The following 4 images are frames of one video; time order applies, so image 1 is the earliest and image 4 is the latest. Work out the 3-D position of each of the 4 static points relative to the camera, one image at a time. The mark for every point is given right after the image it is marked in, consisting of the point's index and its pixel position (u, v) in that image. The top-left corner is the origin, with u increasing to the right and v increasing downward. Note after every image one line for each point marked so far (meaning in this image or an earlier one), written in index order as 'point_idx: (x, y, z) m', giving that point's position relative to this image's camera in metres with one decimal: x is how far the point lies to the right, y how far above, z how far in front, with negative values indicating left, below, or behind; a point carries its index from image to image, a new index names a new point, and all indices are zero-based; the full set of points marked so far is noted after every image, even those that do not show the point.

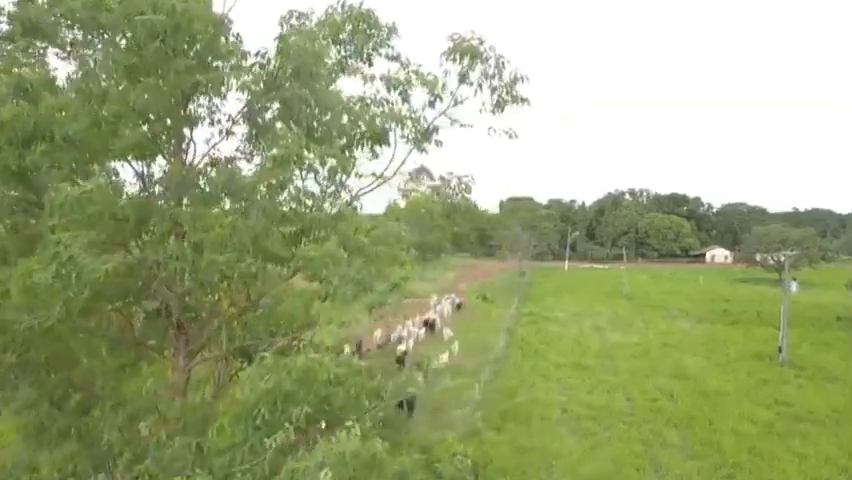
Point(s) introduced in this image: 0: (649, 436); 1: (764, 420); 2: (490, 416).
0: (+5.6, -4.9, +16.7) m
1: (+9.4, -5.0, +18.3) m
2: (+1.7, -4.6, +17.5) m
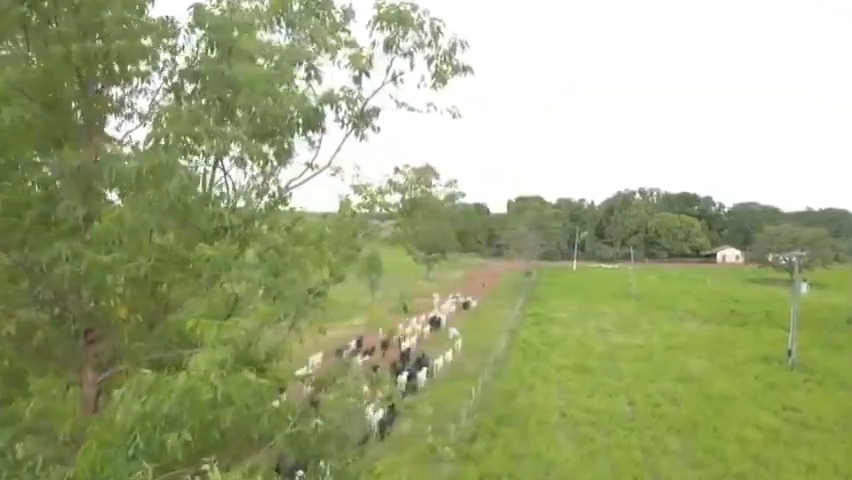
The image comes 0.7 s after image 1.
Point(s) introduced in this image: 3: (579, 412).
0: (+5.4, -4.9, +16.1) m
1: (+9.2, -4.9, +17.7) m
2: (+1.5, -4.6, +16.9) m
3: (+4.3, -4.8, +18.7) m
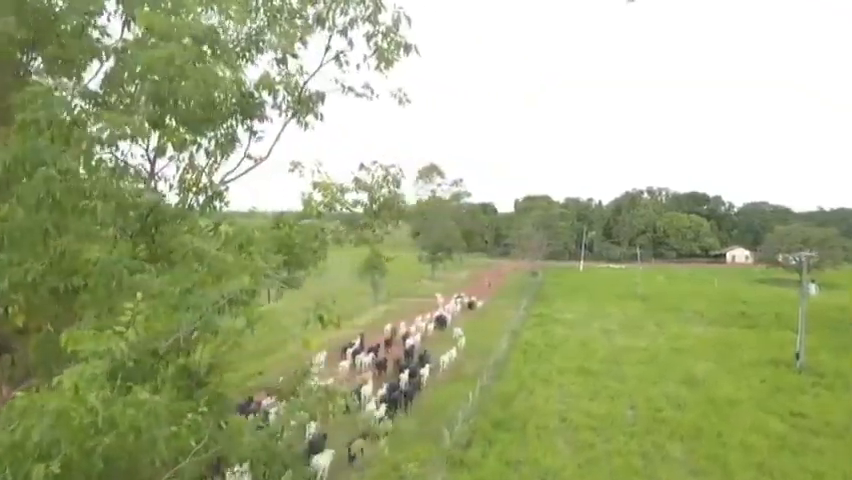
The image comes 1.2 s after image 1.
0: (+5.3, -4.9, +15.7) m
1: (+9.1, -5.0, +17.1) m
2: (+1.4, -4.6, +16.5) m
3: (+4.2, -4.8, +18.2) m
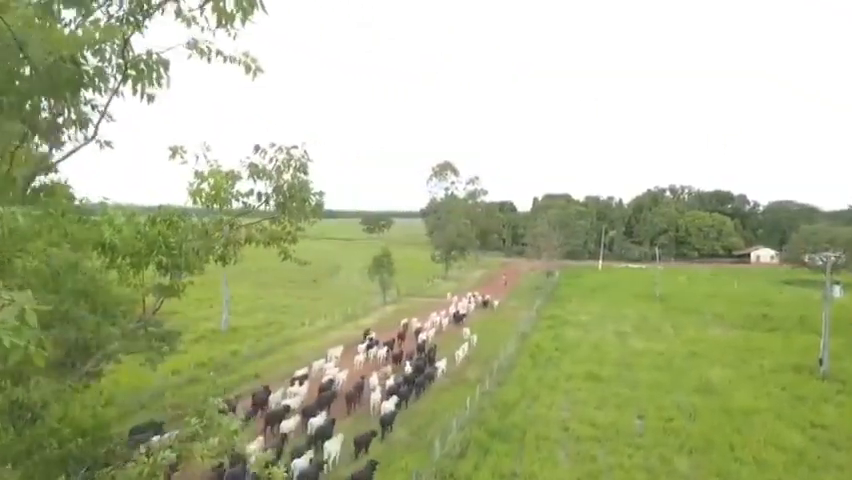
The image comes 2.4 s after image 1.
0: (+5.1, -4.9, +14.7) m
1: (+8.9, -5.0, +16.0) m
2: (+1.2, -4.6, +15.6) m
3: (+4.1, -4.8, +17.3) m
